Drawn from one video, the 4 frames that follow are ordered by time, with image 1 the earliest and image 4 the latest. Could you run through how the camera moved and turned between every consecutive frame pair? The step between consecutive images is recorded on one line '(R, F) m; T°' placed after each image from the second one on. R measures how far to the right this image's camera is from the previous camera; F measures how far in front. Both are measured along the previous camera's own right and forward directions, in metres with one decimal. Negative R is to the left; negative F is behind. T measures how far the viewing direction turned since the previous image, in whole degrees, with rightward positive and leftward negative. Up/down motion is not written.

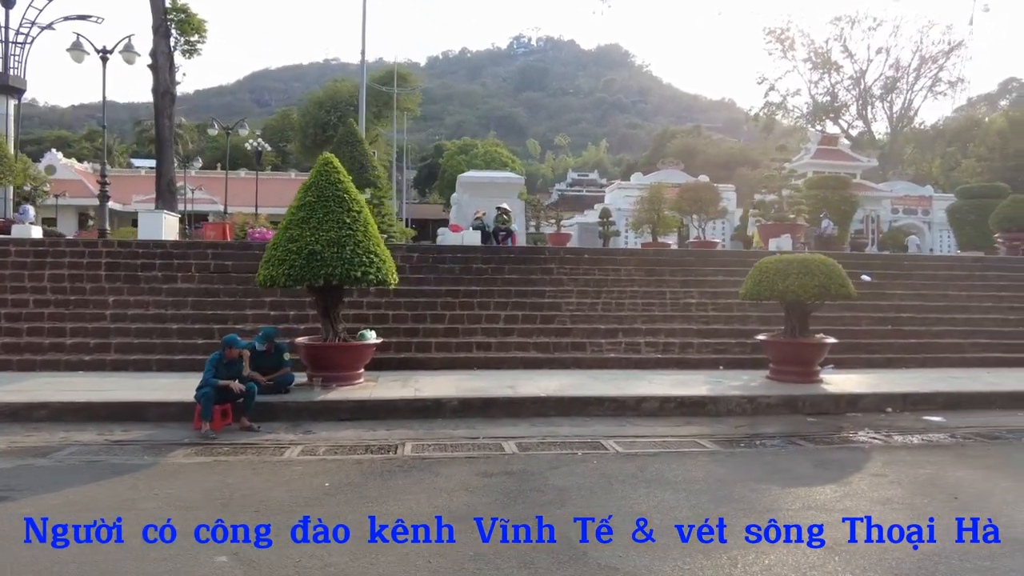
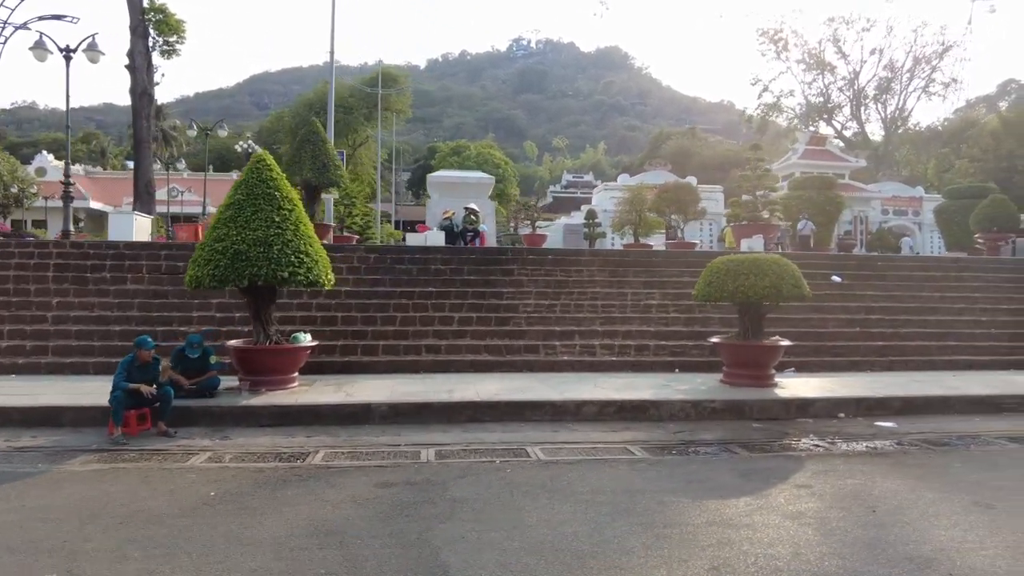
(+0.7, +0.2) m; 0°
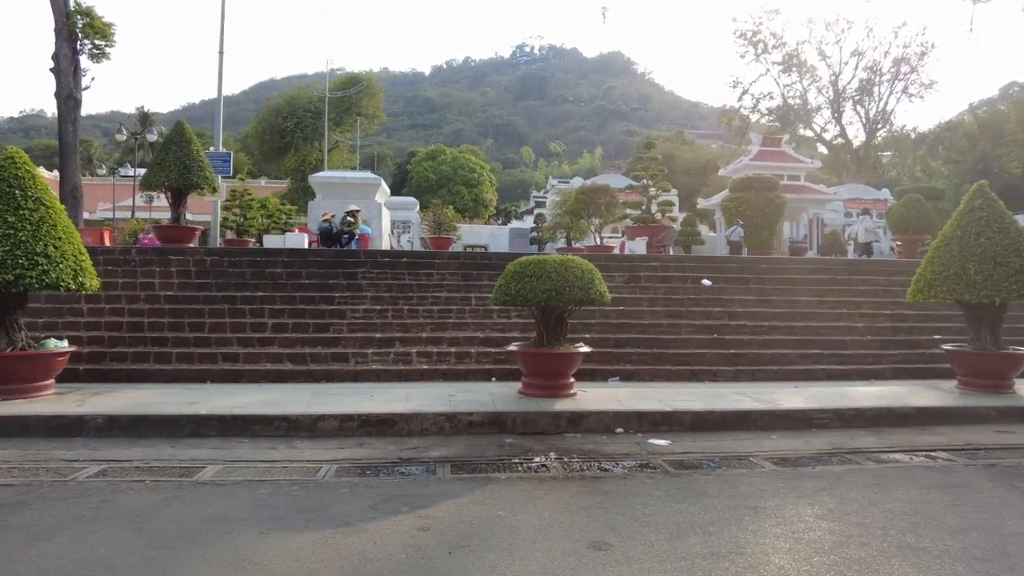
(+2.6, +0.6) m; -1°
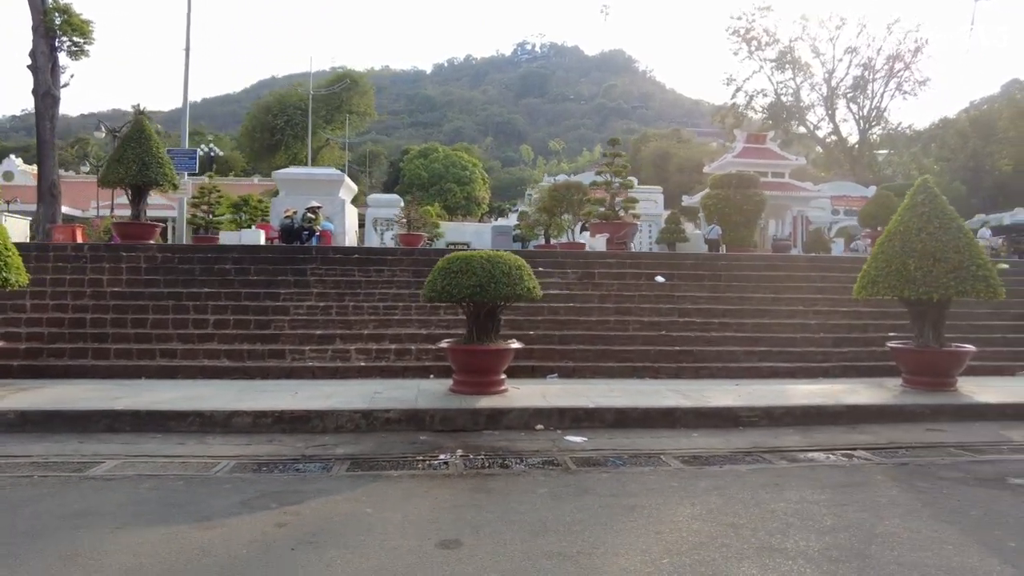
(+0.8, +0.1) m; 0°
